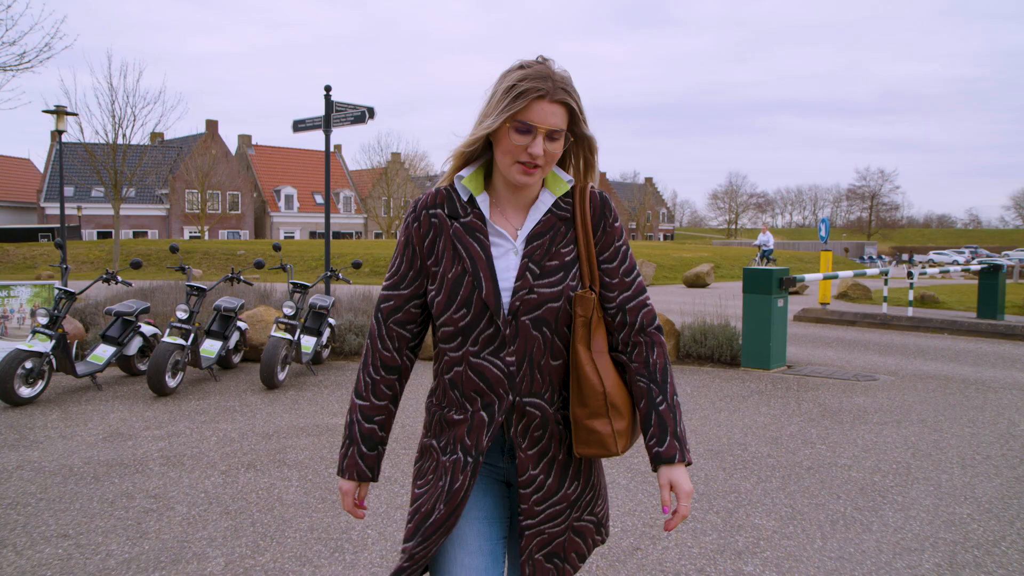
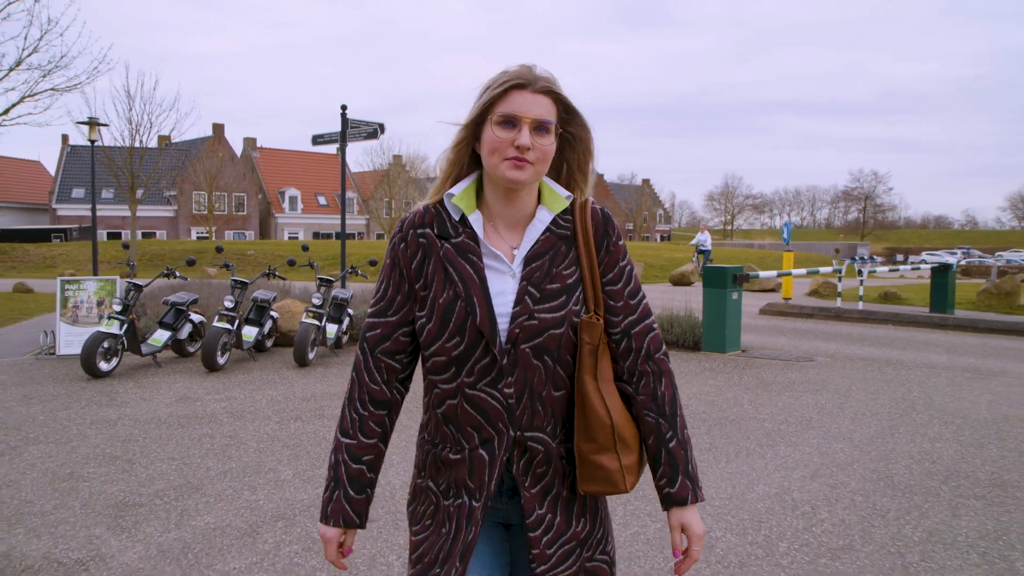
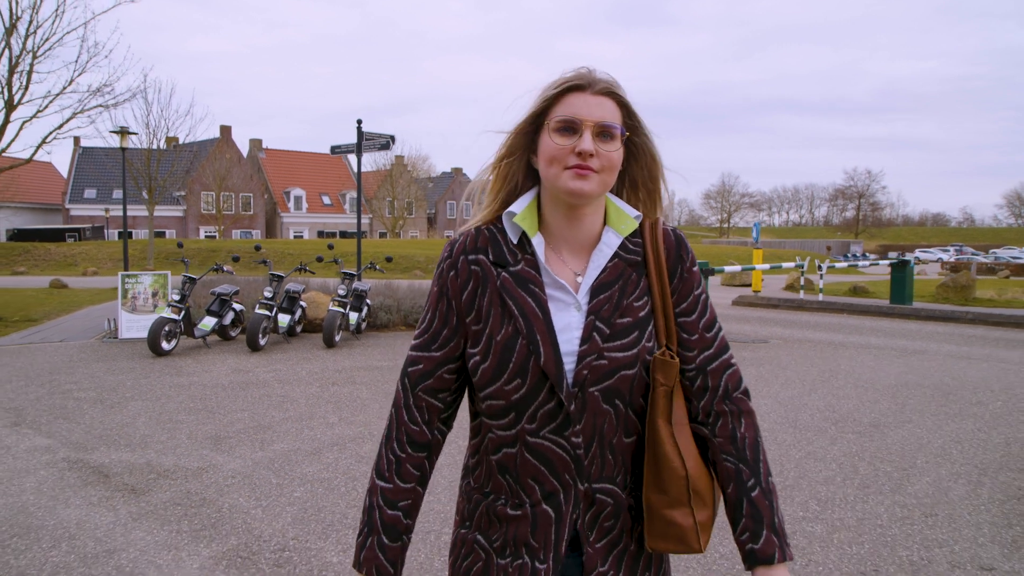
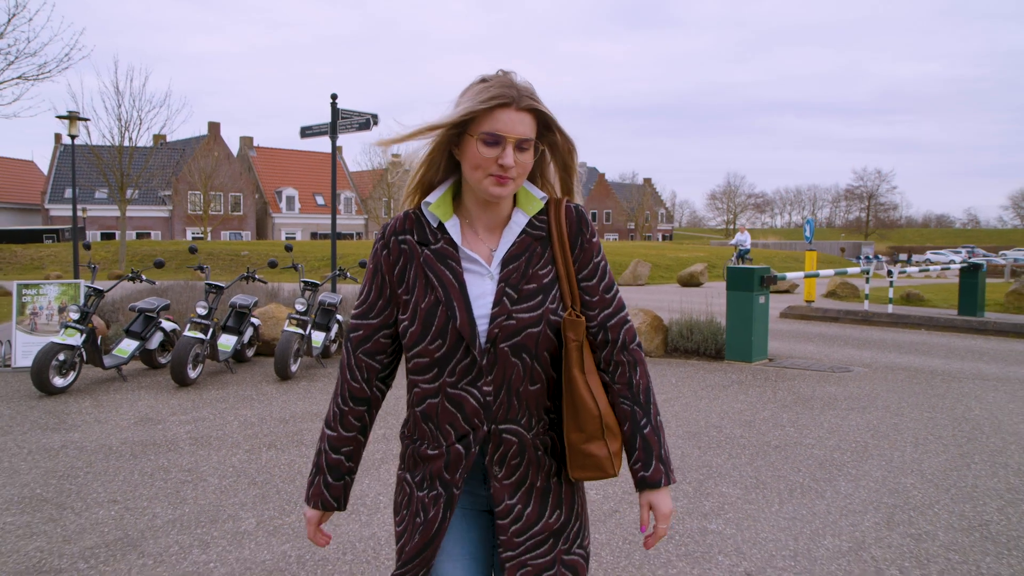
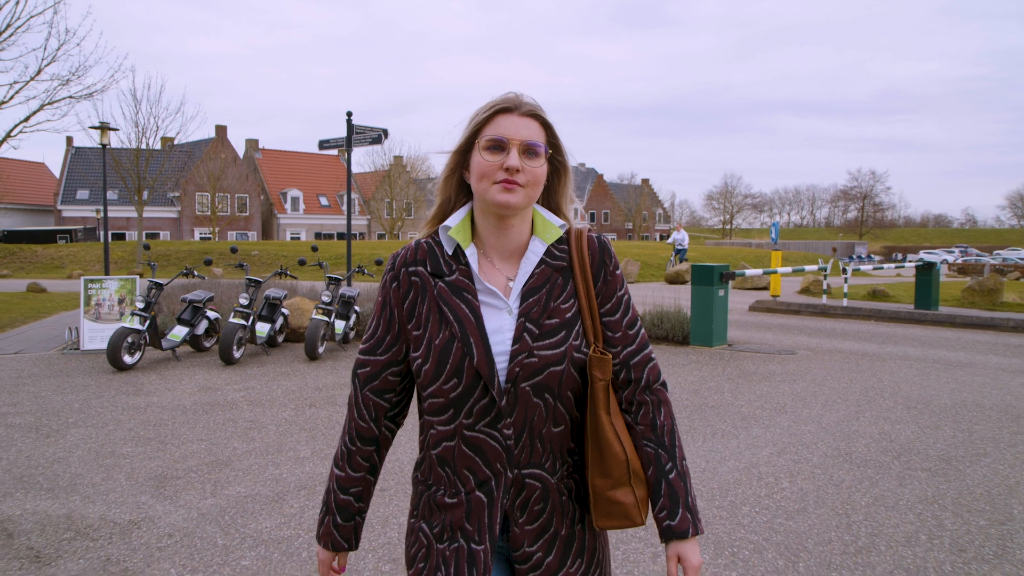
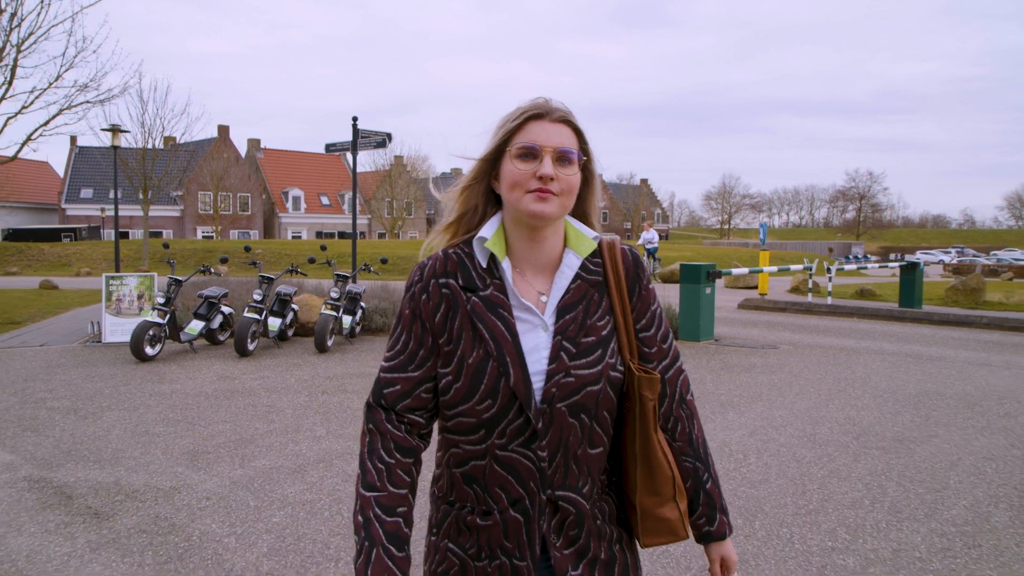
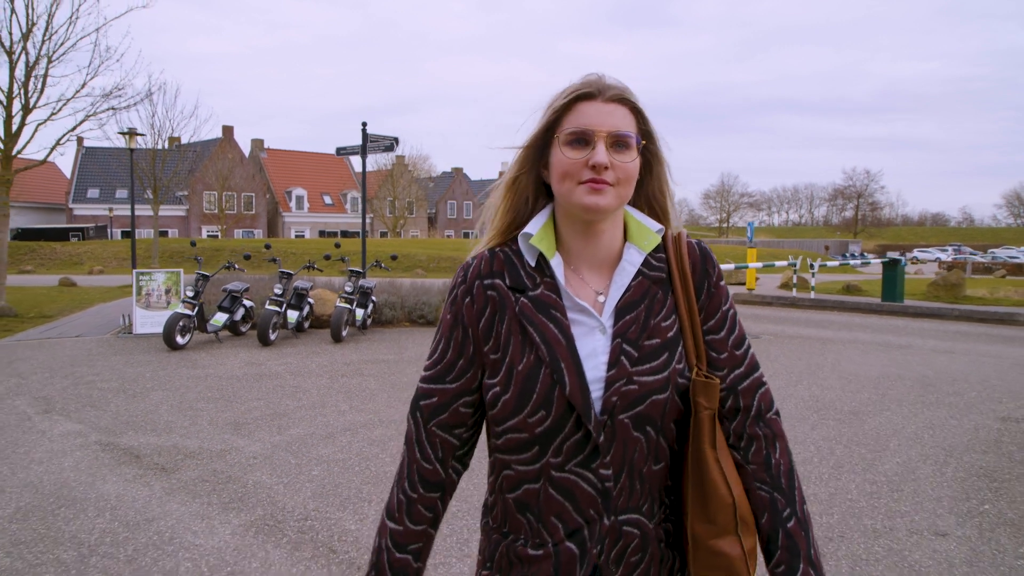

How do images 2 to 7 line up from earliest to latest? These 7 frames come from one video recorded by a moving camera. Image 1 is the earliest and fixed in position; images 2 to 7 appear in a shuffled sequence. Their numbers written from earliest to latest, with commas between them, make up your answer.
4, 2, 5, 6, 3, 7
